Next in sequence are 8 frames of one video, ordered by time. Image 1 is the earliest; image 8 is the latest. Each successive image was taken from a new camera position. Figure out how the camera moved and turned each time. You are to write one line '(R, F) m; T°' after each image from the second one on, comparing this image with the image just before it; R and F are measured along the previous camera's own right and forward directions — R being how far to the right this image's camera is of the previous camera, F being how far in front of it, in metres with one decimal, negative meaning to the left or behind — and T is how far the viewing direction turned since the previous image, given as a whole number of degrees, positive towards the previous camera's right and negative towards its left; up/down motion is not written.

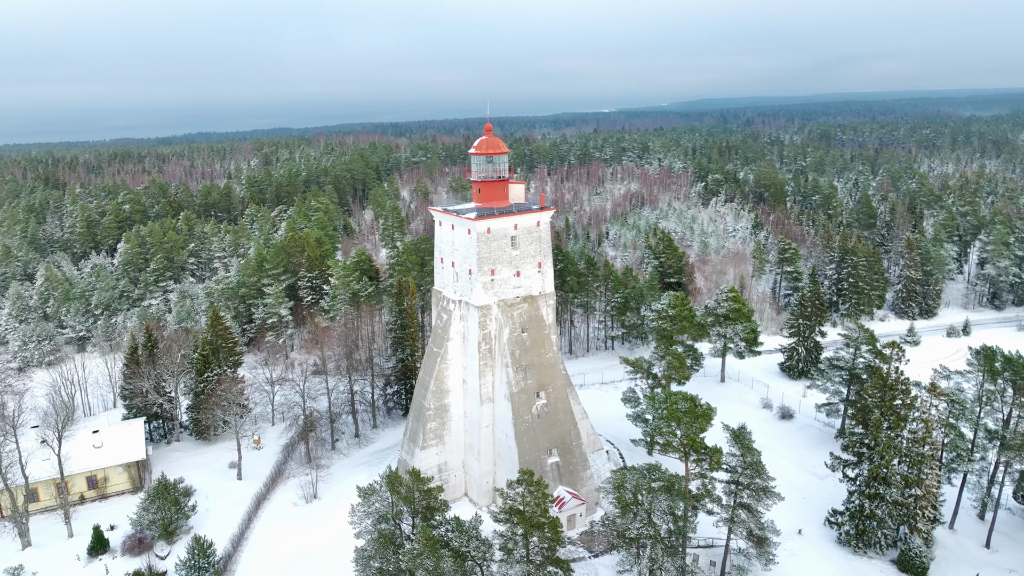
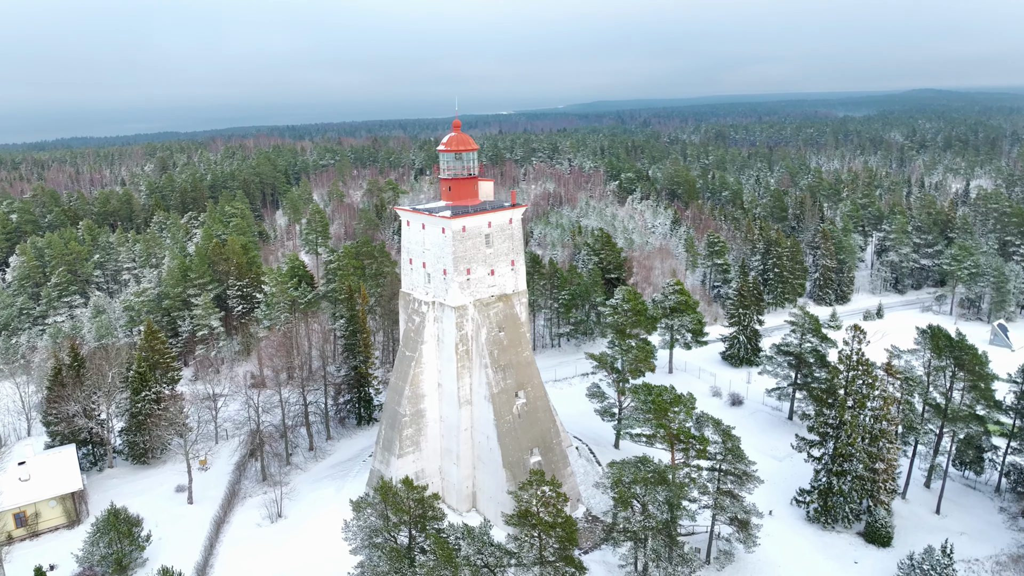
(-2.2, +0.5) m; +8°
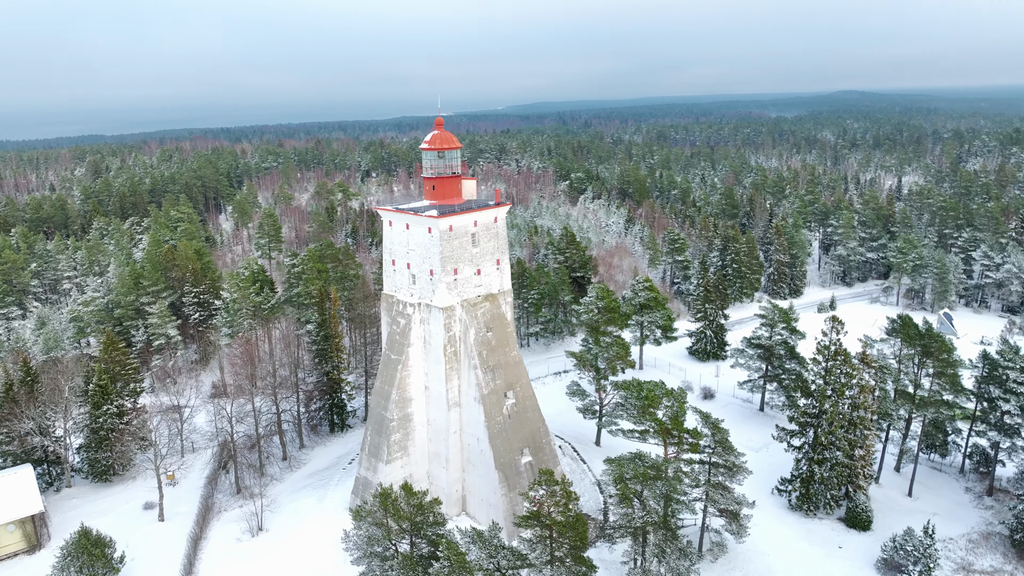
(-1.4, +0.3) m; +5°
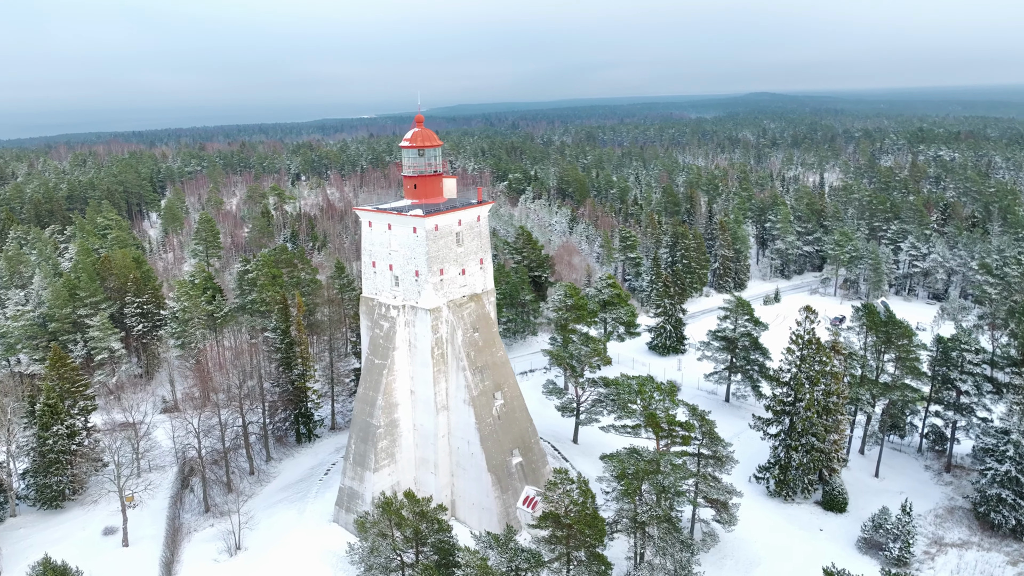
(-1.8, +0.4) m; +6°
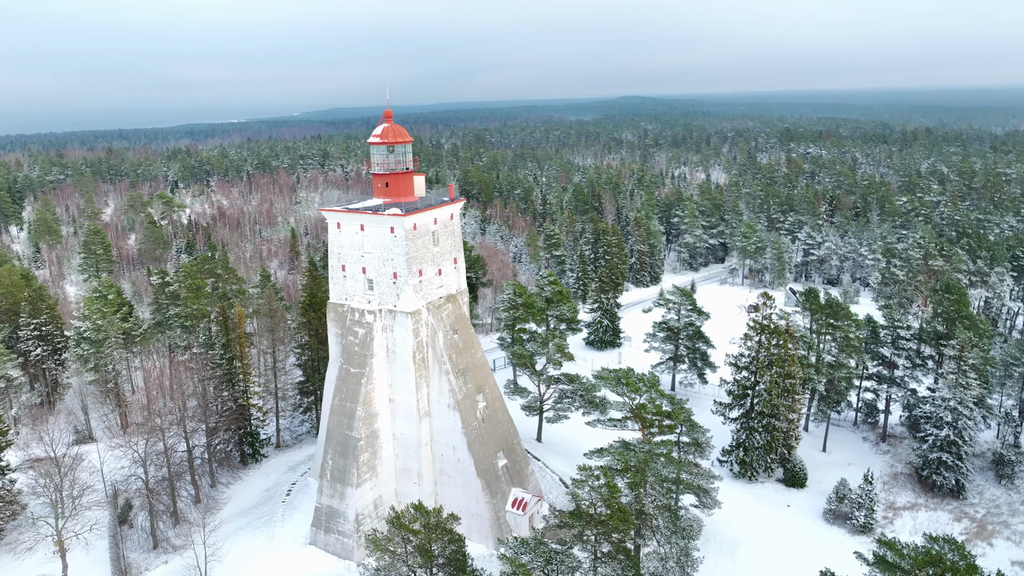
(-2.8, +0.7) m; +9°
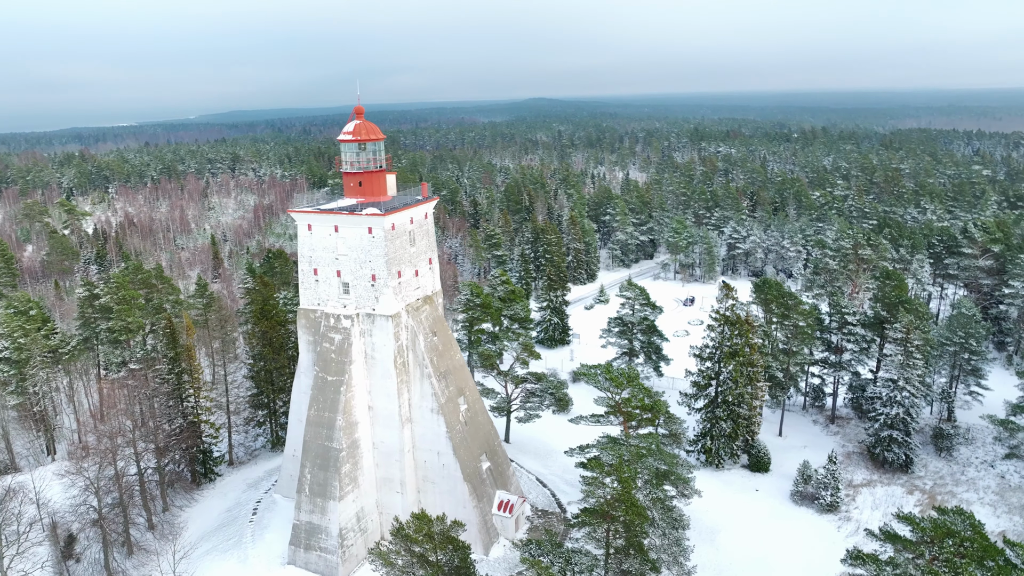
(-1.9, +0.4) m; +7°
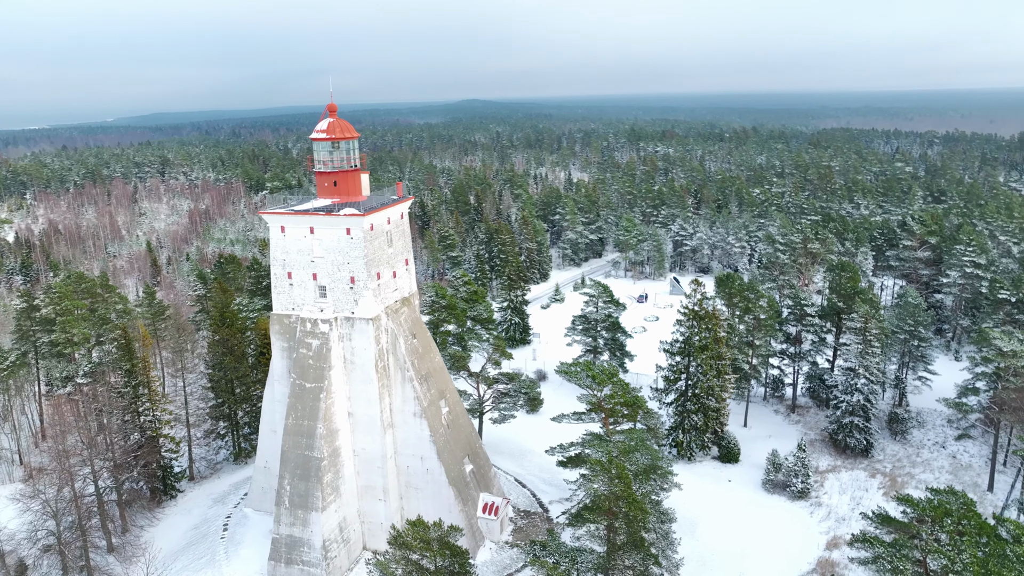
(-1.2, +0.3) m; +5°
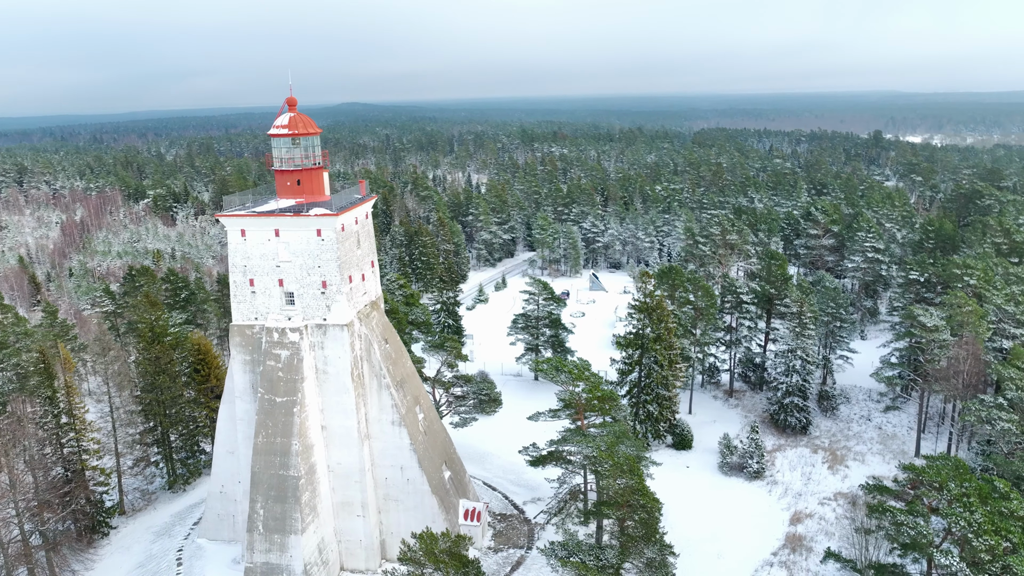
(-2.4, +0.6) m; +9°
